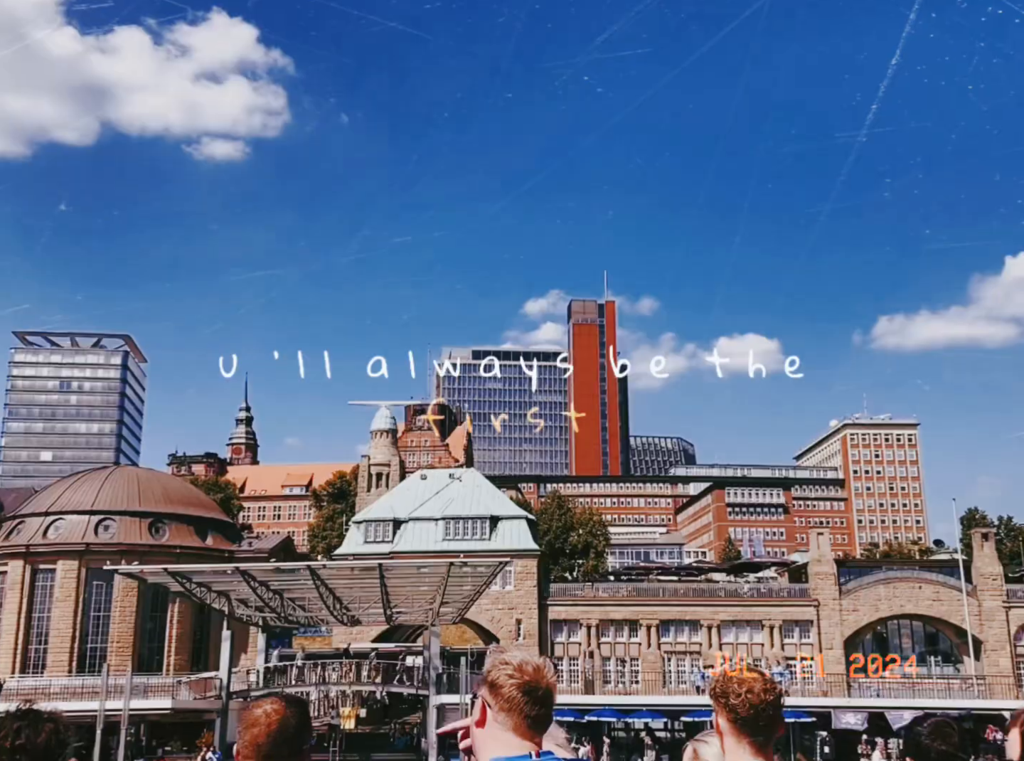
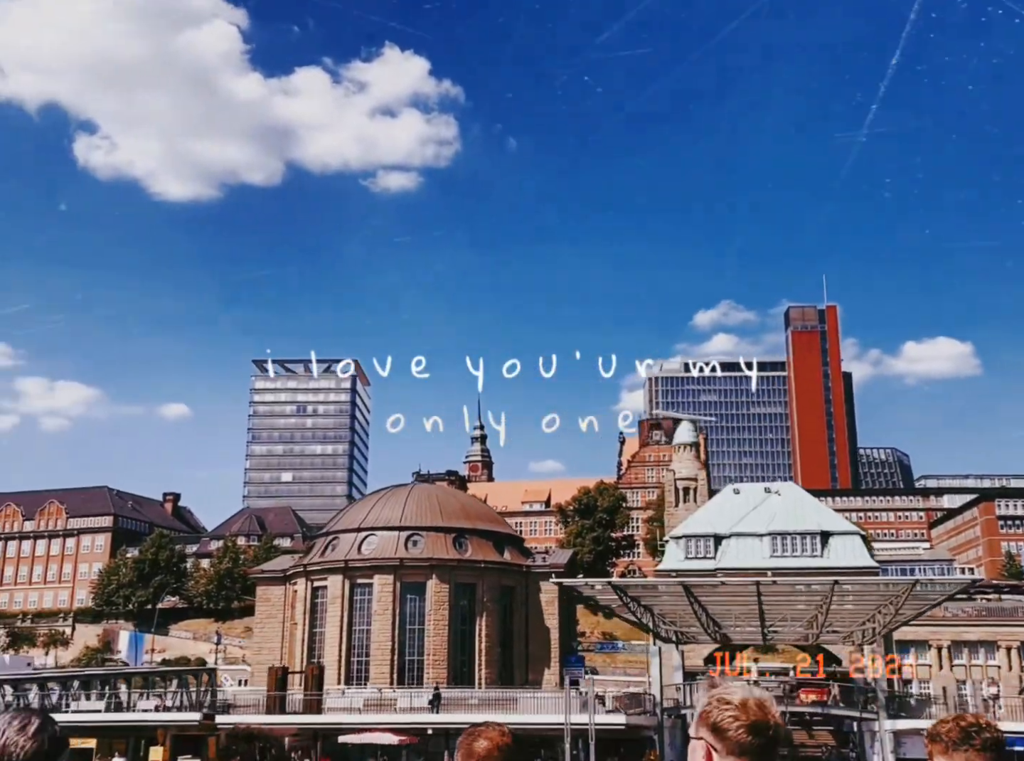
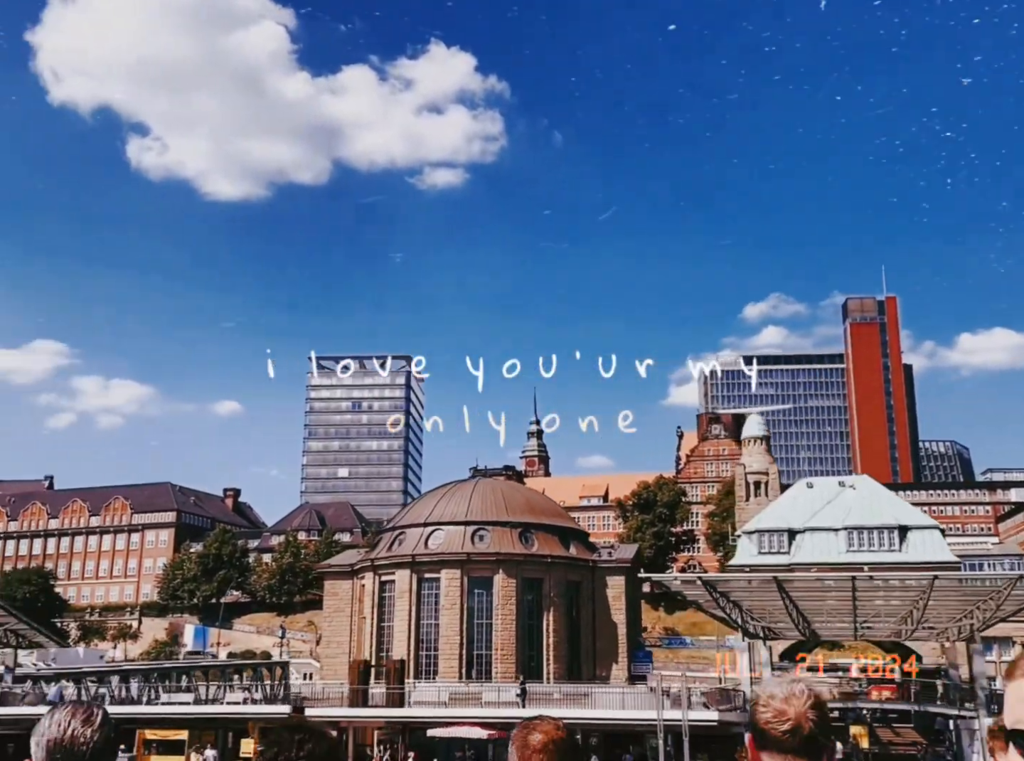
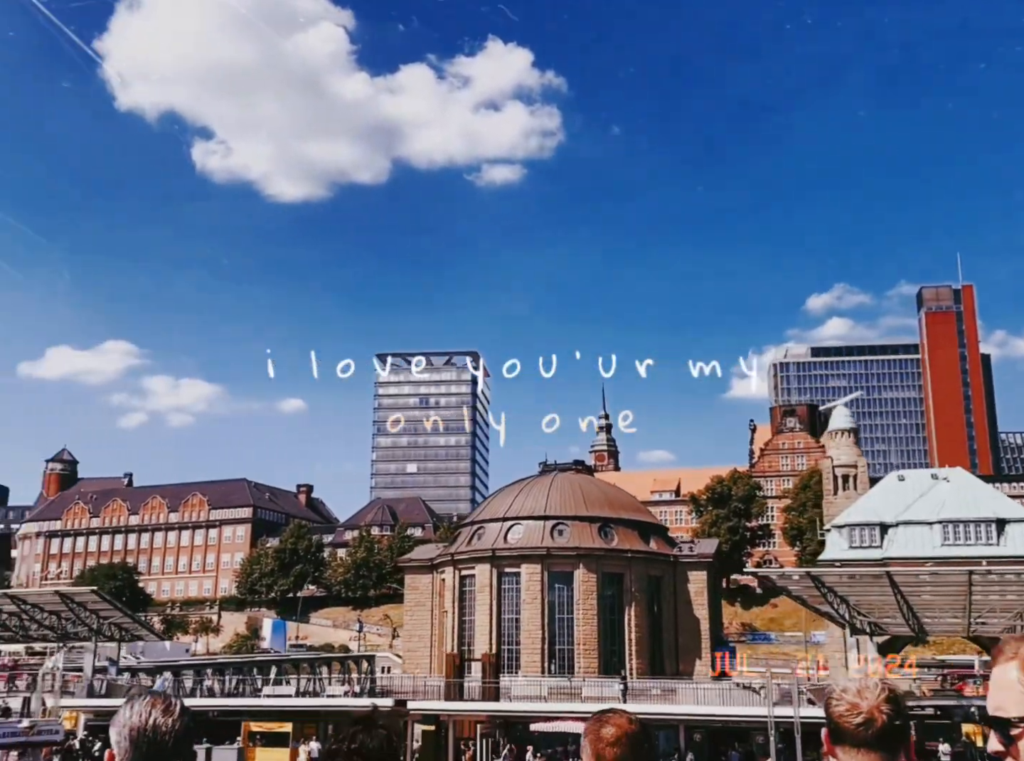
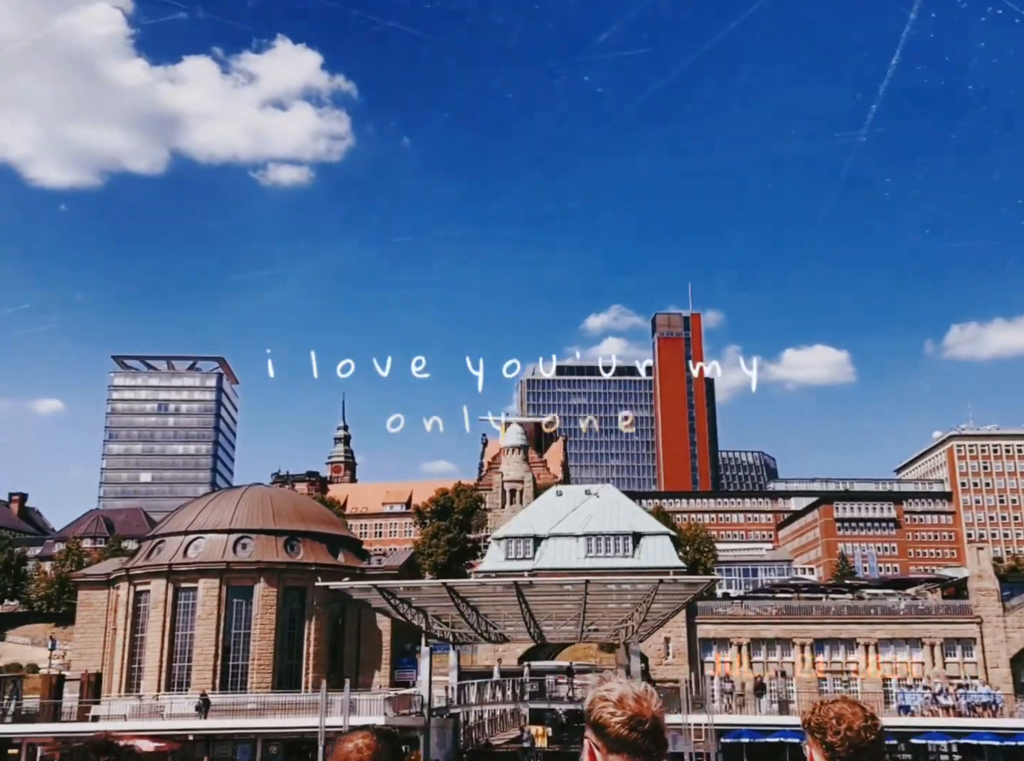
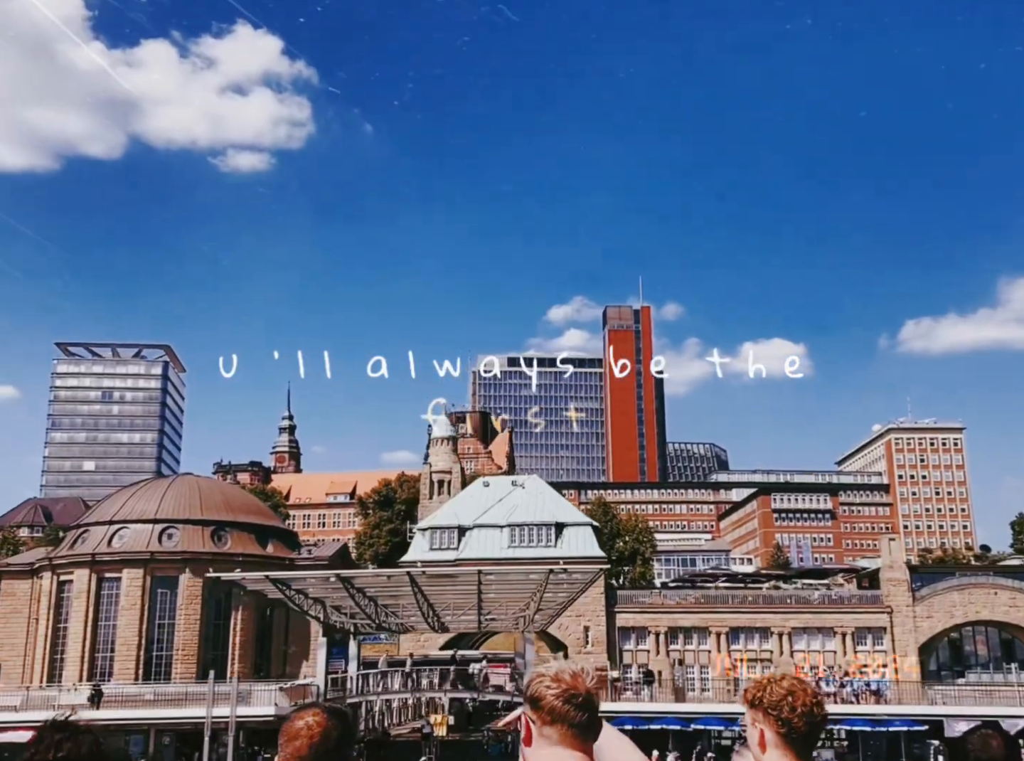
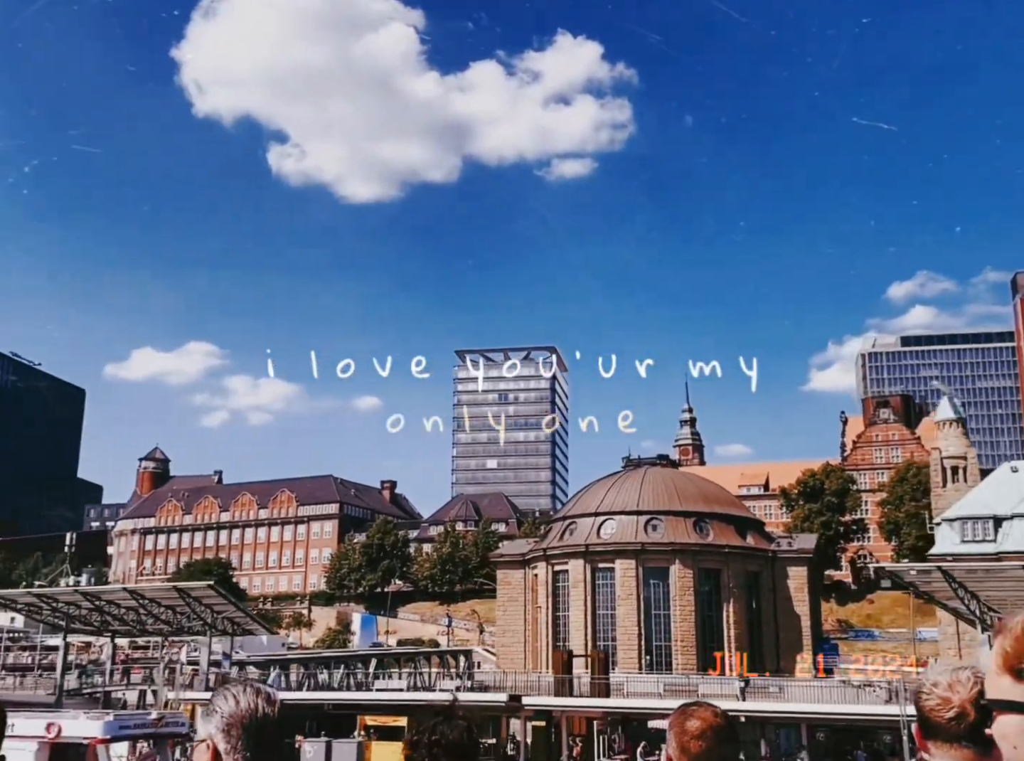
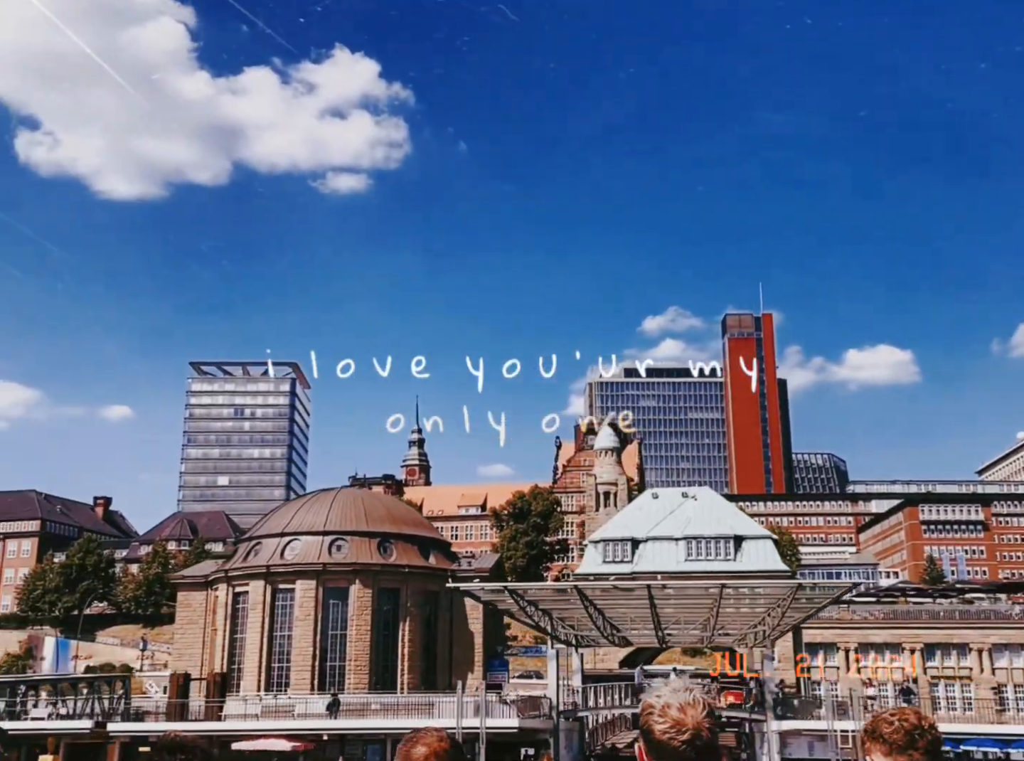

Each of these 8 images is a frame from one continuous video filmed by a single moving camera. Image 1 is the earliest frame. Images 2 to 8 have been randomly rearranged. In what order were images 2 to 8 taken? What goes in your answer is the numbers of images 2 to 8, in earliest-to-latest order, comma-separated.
6, 5, 8, 2, 3, 4, 7
